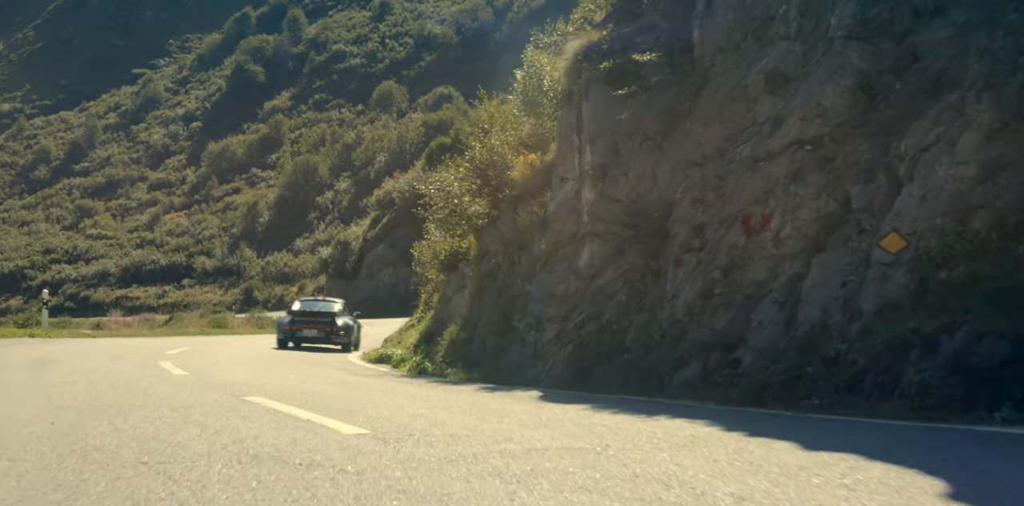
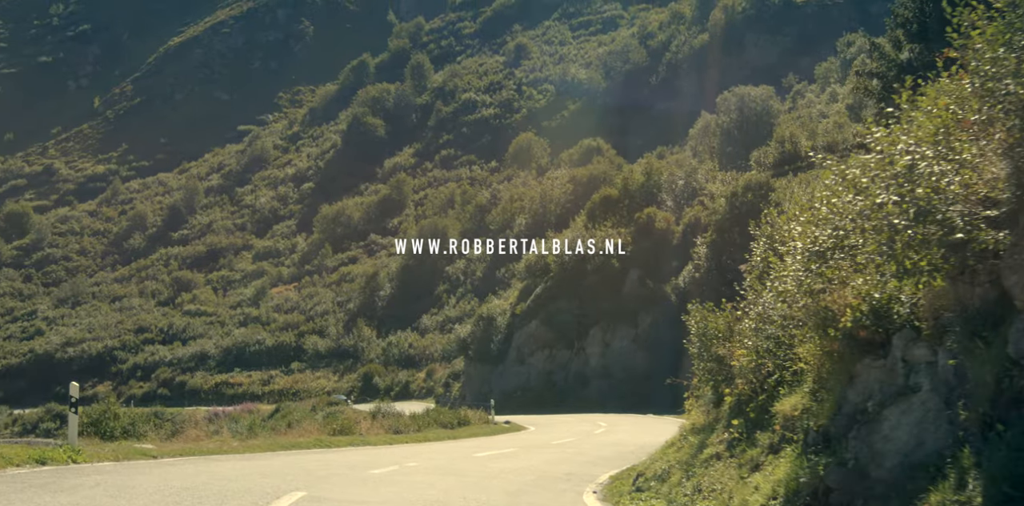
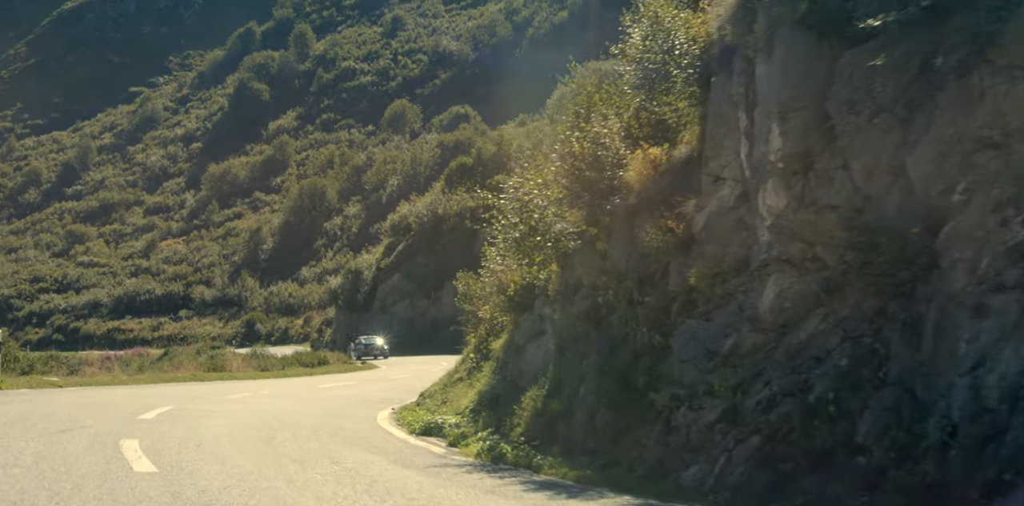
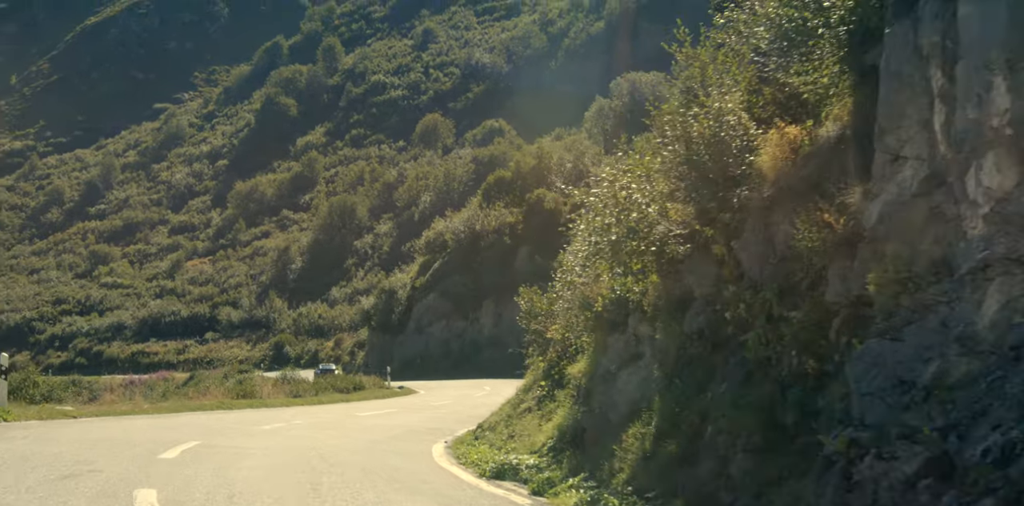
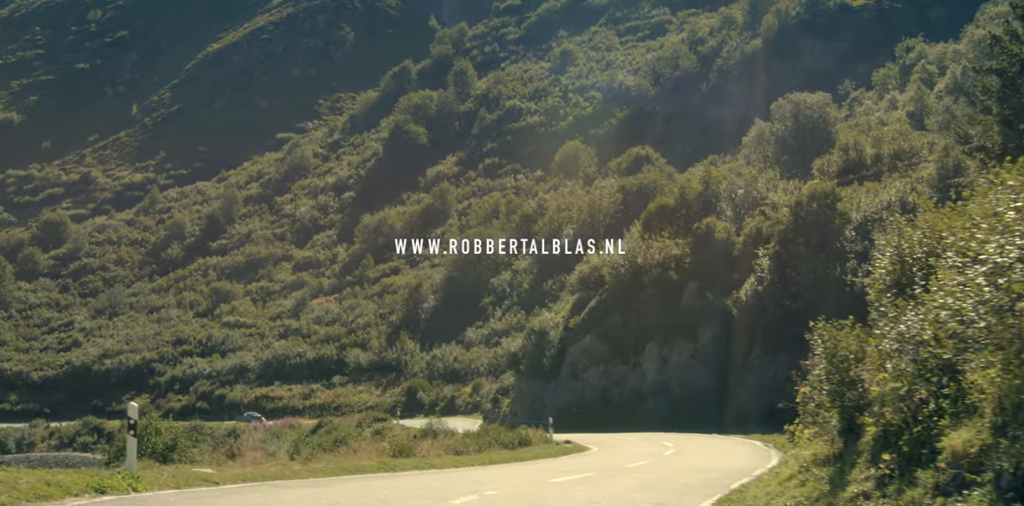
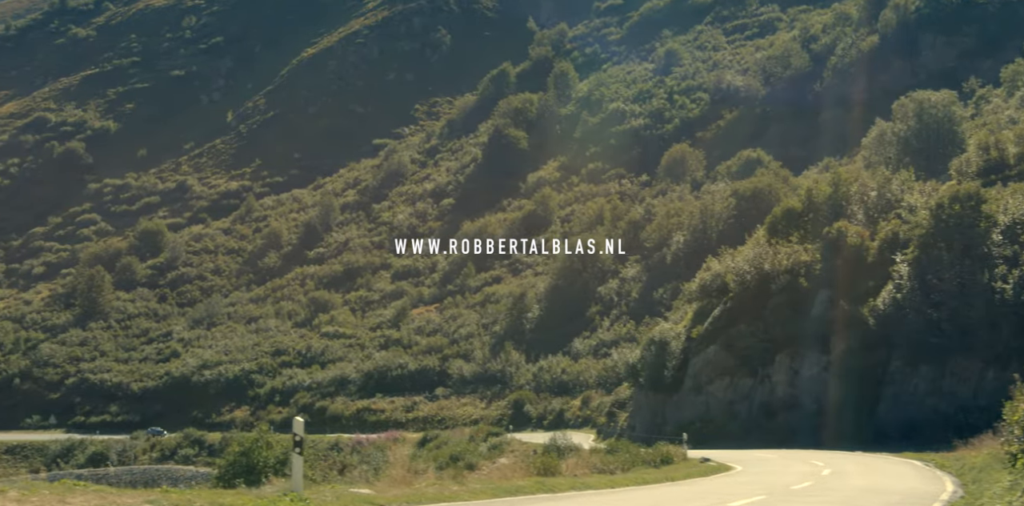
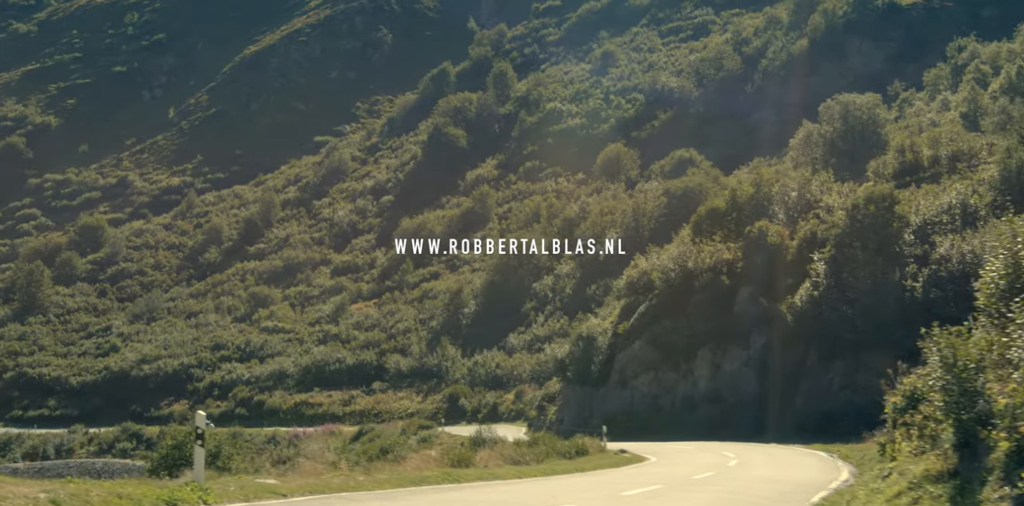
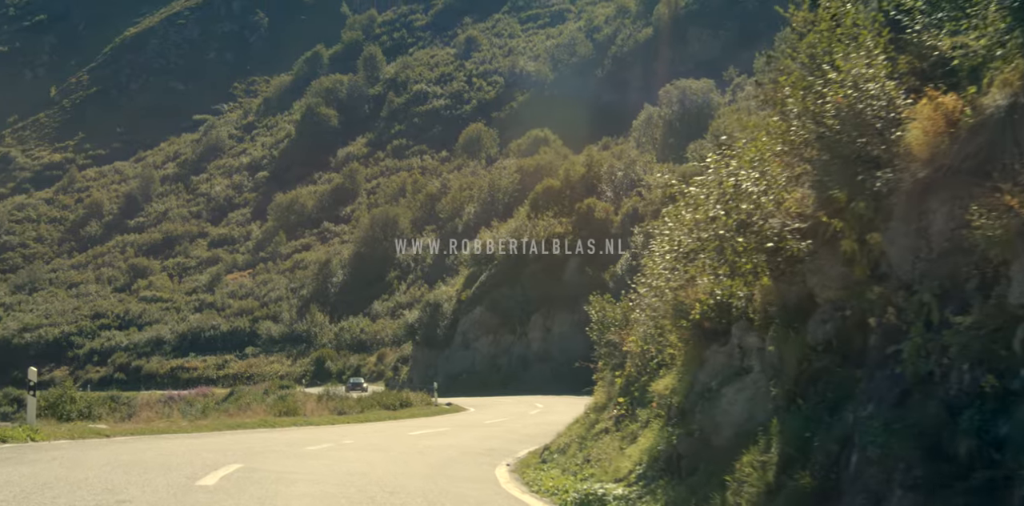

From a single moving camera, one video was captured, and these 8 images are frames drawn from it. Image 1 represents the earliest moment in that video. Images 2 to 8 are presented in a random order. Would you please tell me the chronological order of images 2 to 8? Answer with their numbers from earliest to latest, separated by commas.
3, 4, 8, 2, 5, 7, 6
